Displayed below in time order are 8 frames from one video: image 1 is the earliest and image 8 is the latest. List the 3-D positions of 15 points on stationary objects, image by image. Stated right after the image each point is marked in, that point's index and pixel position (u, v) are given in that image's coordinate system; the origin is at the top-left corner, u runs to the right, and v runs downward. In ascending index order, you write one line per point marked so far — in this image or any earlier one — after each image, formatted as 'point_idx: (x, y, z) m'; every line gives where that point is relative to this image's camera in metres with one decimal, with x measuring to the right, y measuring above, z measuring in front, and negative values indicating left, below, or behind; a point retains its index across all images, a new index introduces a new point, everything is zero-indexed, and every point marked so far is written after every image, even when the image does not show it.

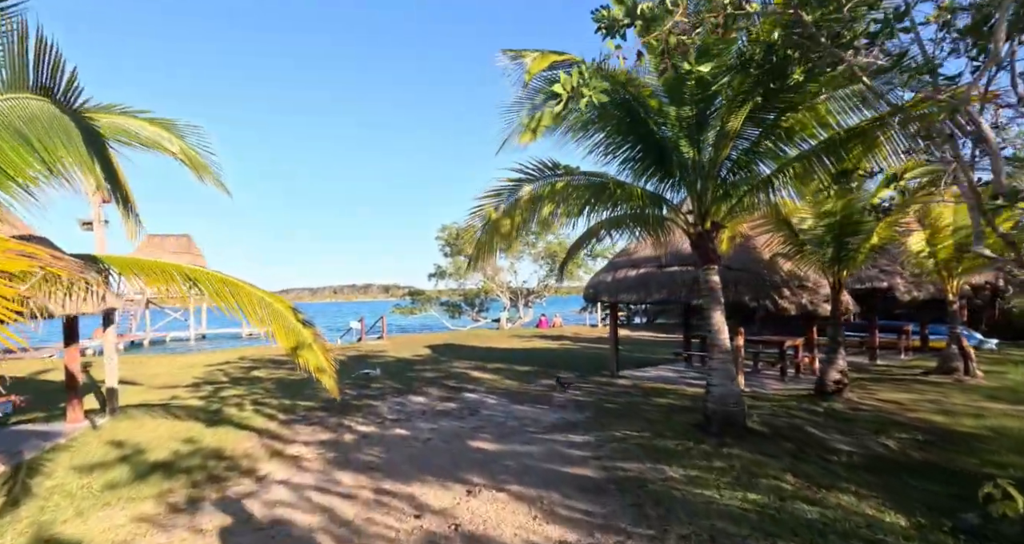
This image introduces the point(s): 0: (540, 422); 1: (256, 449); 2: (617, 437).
0: (+0.4, -2.2, +8.0) m
1: (-3.1, -2.2, +6.8) m
2: (+1.2, -1.9, +6.3) m
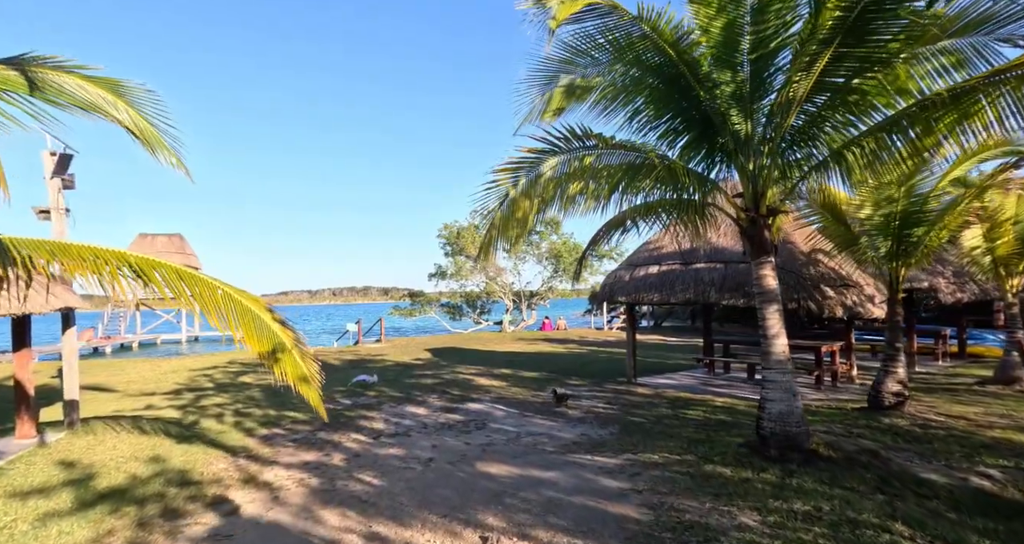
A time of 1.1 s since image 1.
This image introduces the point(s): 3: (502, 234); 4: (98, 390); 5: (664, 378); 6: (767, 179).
0: (+0.6, -2.1, +7.0) m
1: (-3.0, -2.2, +5.9) m
2: (+1.4, -1.8, +5.3) m
3: (-0.1, +0.4, +5.7) m
4: (-9.2, -2.6, +12.4) m
5: (+3.2, -2.3, +11.8) m
6: (+2.4, +0.9, +5.2) m
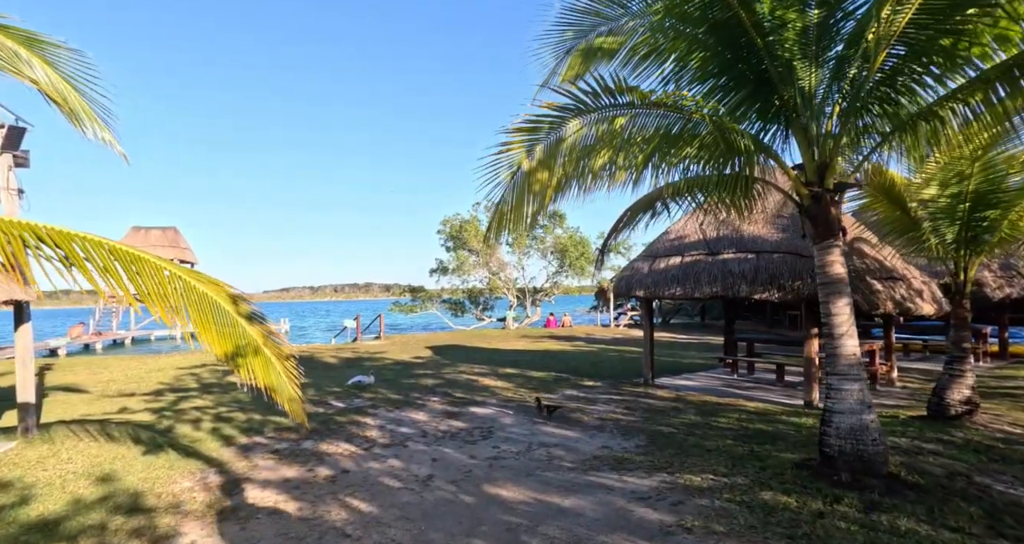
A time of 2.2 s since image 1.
0: (+0.7, -2.0, +6.1) m
1: (-2.9, -2.0, +5.0) m
2: (+1.5, -1.7, +4.4) m
3: (0.0, +0.5, +4.8) m
4: (-9.1, -2.5, +11.6) m
5: (+3.3, -2.1, +10.9) m
6: (+2.5, +1.0, +4.3) m
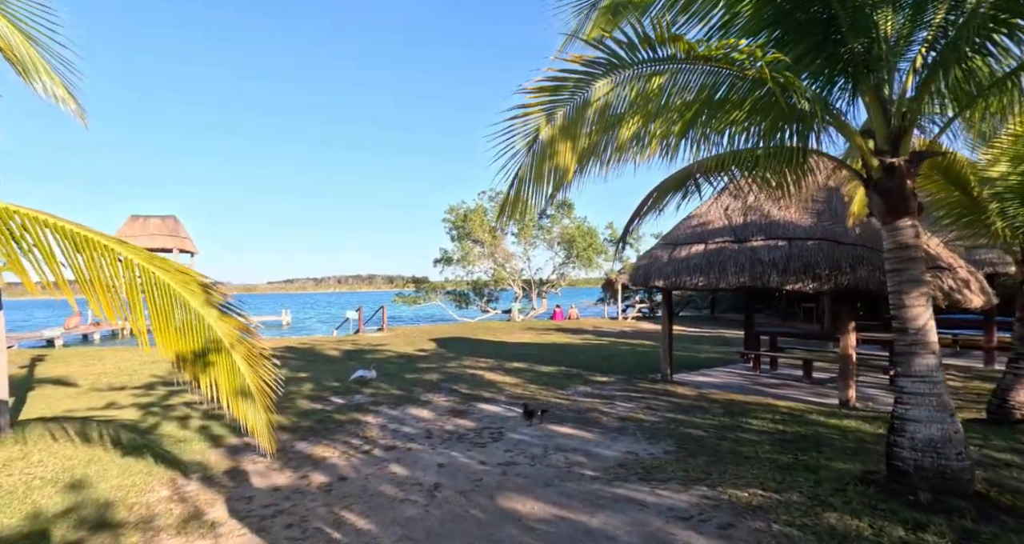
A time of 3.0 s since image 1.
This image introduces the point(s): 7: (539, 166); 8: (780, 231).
0: (+0.8, -1.8, +5.5) m
1: (-2.7, -1.9, +4.4) m
2: (+1.6, -1.6, +3.8) m
3: (+0.2, +0.6, +4.2) m
4: (-8.9, -2.2, +11.0) m
5: (+3.5, -1.9, +10.3) m
6: (+2.6, +1.1, +3.7) m
7: (+0.2, +0.8, +4.1) m
8: (+3.8, +0.6, +7.9) m
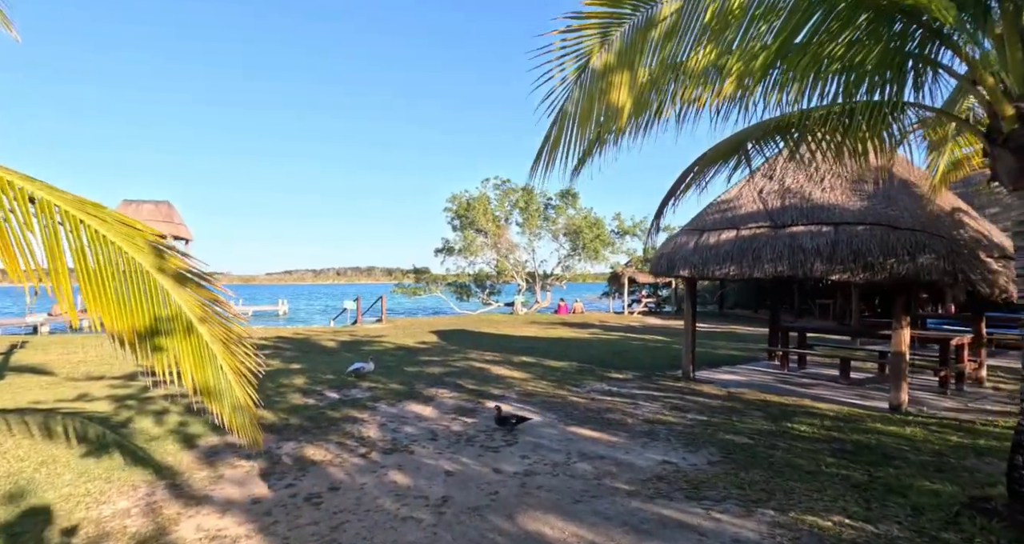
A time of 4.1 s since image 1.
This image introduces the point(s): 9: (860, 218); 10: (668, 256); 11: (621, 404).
0: (+1.0, -1.7, +4.8) m
1: (-2.6, -1.7, +3.7) m
2: (+1.8, -1.4, +3.1) m
3: (+0.4, +0.8, +3.4) m
4: (-8.8, -1.8, +10.3) m
5: (+3.7, -1.7, +9.5) m
6: (+2.9, +1.2, +2.9) m
7: (+0.4, +0.9, +3.3) m
8: (+4.0, +0.7, +7.1) m
9: (+4.2, +0.7, +6.8) m
10: (+2.4, +0.2, +8.5) m
11: (+1.4, -1.7, +7.3) m
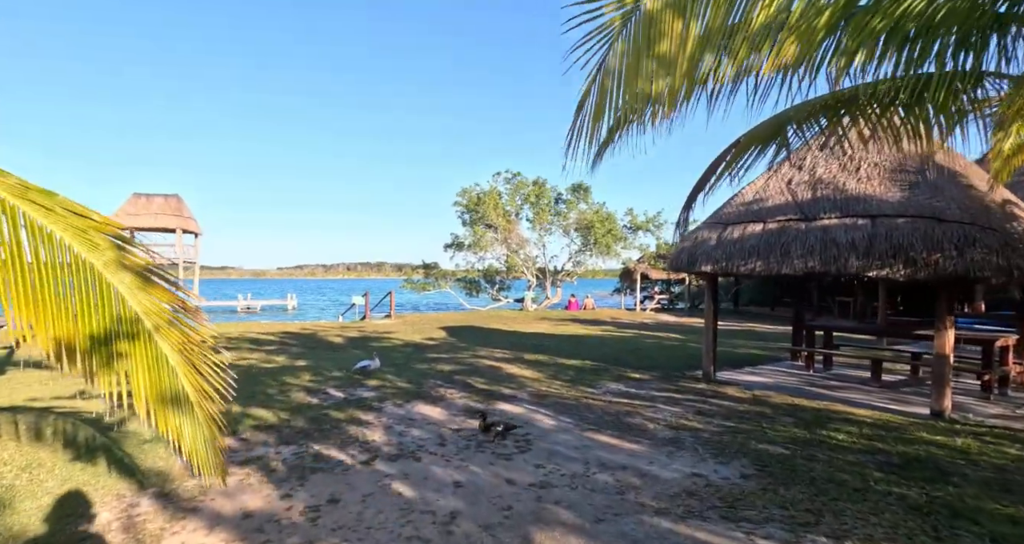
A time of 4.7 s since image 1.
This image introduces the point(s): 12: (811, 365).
0: (+1.1, -1.6, +4.4) m
1: (-2.5, -1.6, +3.3) m
2: (+1.9, -1.4, +2.7) m
3: (+0.5, +0.8, +3.0) m
4: (-8.5, -1.7, +10.0) m
5: (+3.9, -1.7, +9.1) m
6: (+3.0, +1.2, +2.4) m
7: (+0.5, +1.0, +2.9) m
8: (+4.1, +0.8, +6.6) m
9: (+4.4, +0.7, +6.3) m
10: (+2.6, +0.3, +8.0) m
11: (+1.6, -1.7, +6.9) m
12: (+5.0, -1.6, +9.3) m
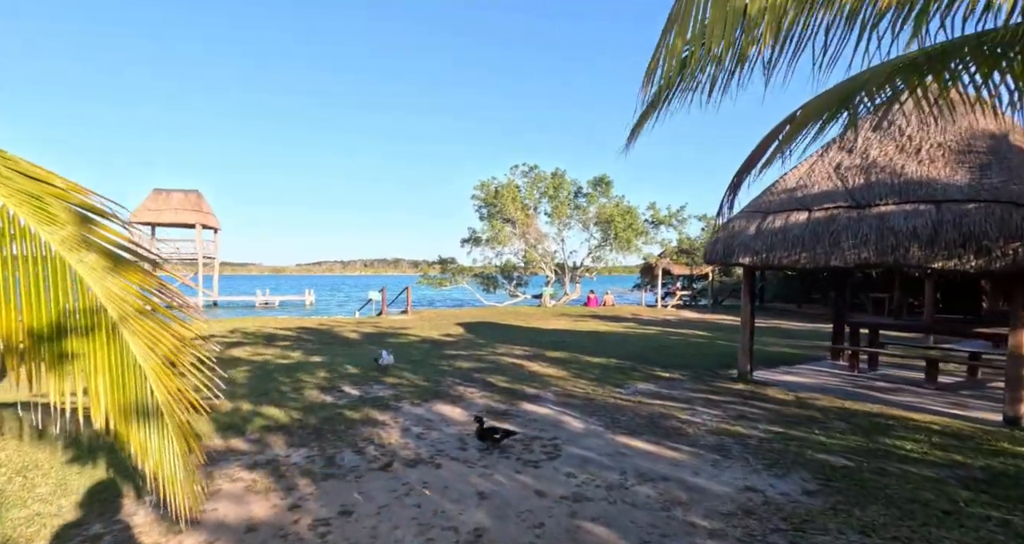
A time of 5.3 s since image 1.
0: (+1.3, -1.6, +3.9) m
1: (-2.3, -1.6, +2.9) m
2: (+2.0, -1.4, +2.1) m
3: (+0.7, +0.9, +2.5) m
4: (-8.2, -1.6, +9.8) m
5: (+4.2, -1.6, +8.5) m
6: (+3.1, +1.3, +1.9) m
7: (+0.7, +1.0, +2.4) m
8: (+4.4, +0.9, +6.0) m
9: (+4.6, +0.8, +5.7) m
10: (+2.9, +0.4, +7.5) m
11: (+1.9, -1.6, +6.4) m
12: (+5.3, -1.5, +8.7) m
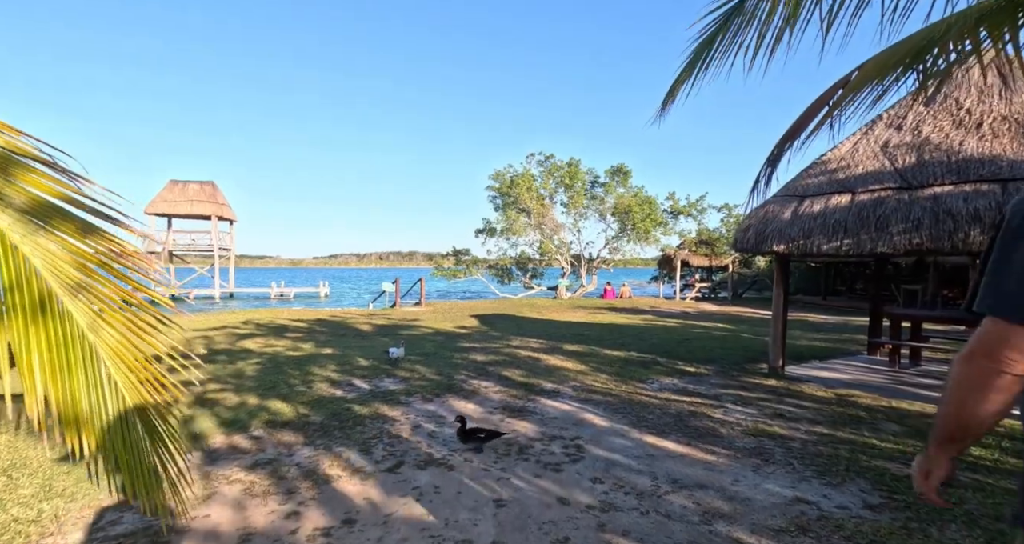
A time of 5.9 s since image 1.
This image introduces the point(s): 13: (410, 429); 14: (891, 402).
0: (+1.5, -1.5, +3.4) m
1: (-2.2, -1.5, +2.6) m
2: (+2.1, -1.3, +1.7) m
3: (+0.7, +1.0, +2.0) m
4: (-7.9, -1.4, +9.6) m
5: (+4.5, -1.4, +8.0) m
6: (+3.2, +1.4, +1.3) m
7: (+0.8, +1.1, +1.9) m
8: (+4.6, +1.0, +5.5) m
9: (+4.8, +0.9, +5.1) m
10: (+3.1, +0.6, +7.0) m
11: (+2.1, -1.4, +5.9) m
12: (+5.6, -1.3, +8.1) m
13: (-1.0, -1.5, +5.4) m
14: (+4.1, -1.4, +6.0) m
